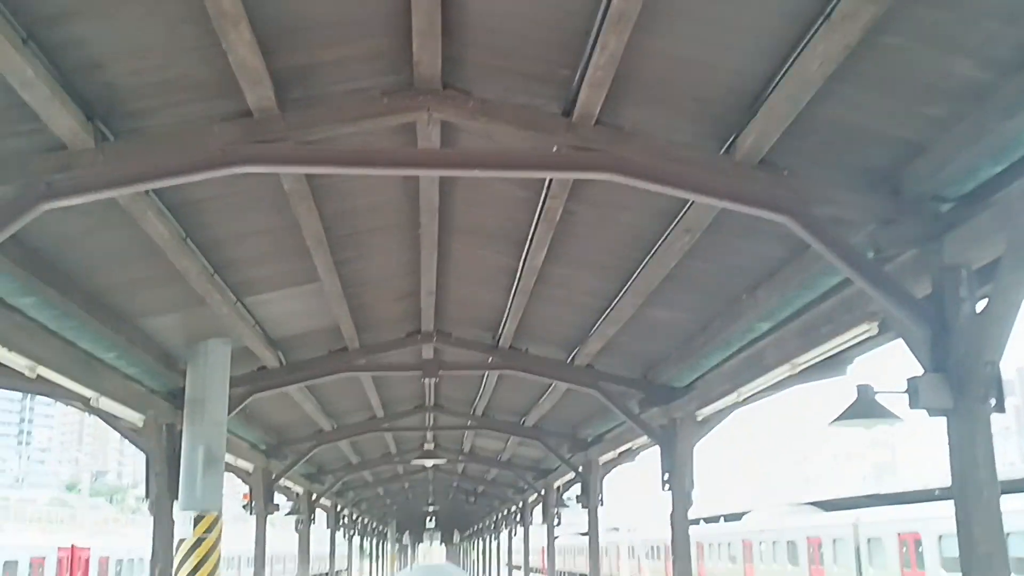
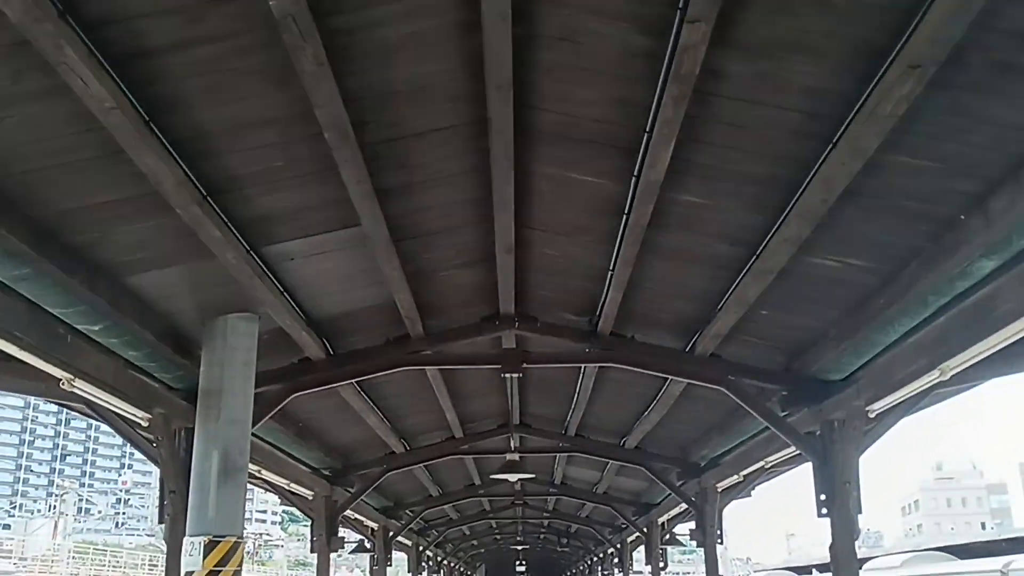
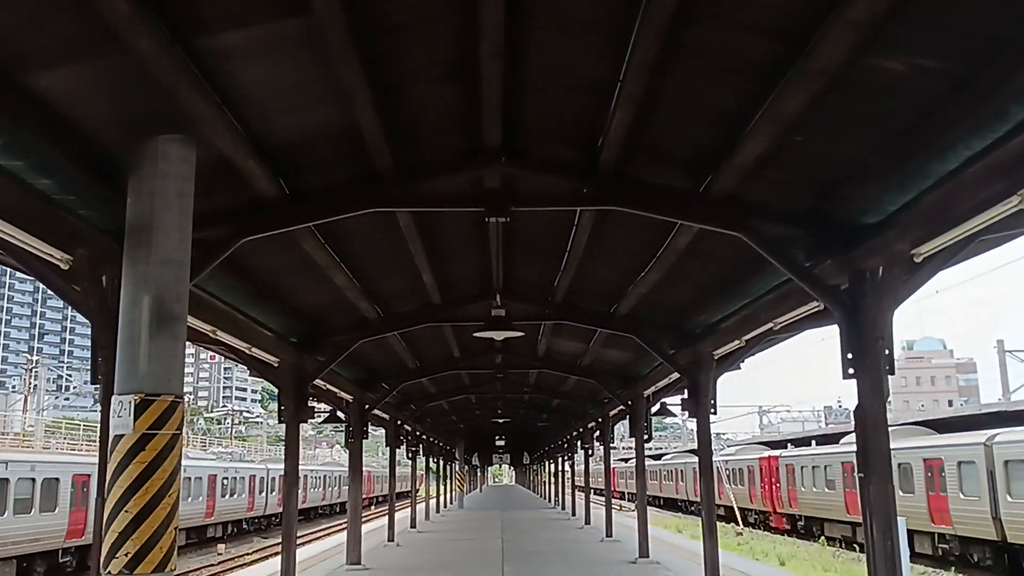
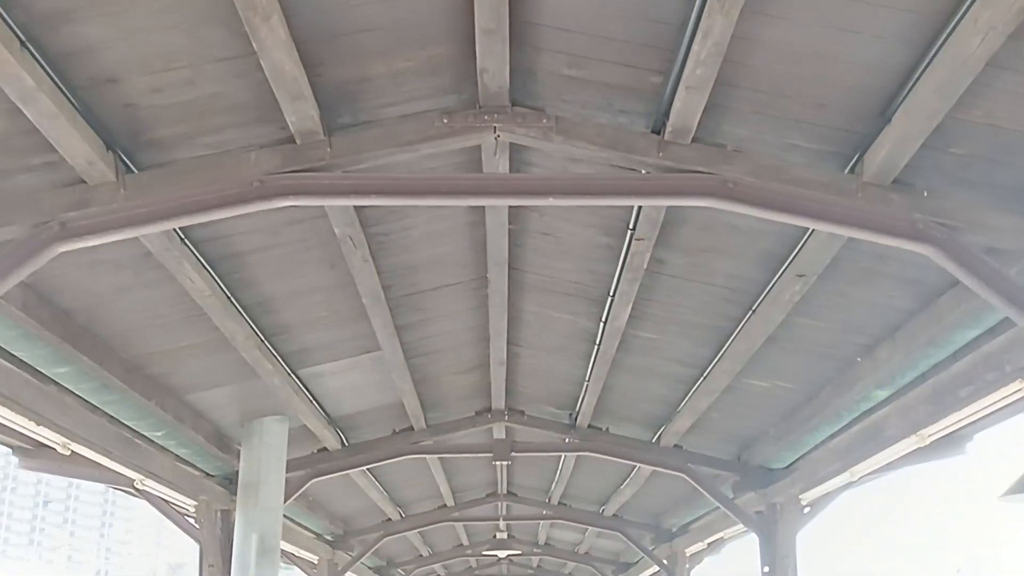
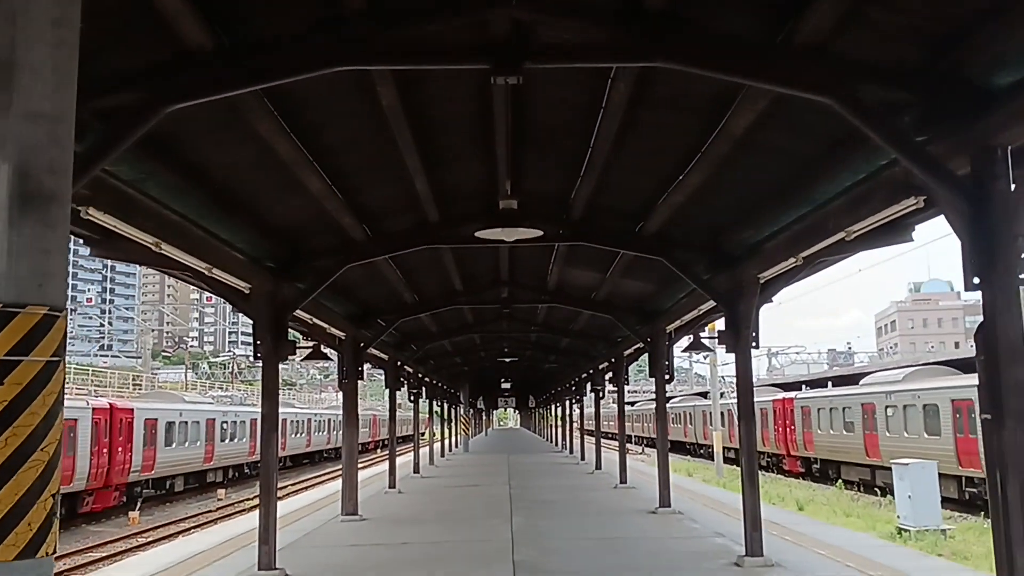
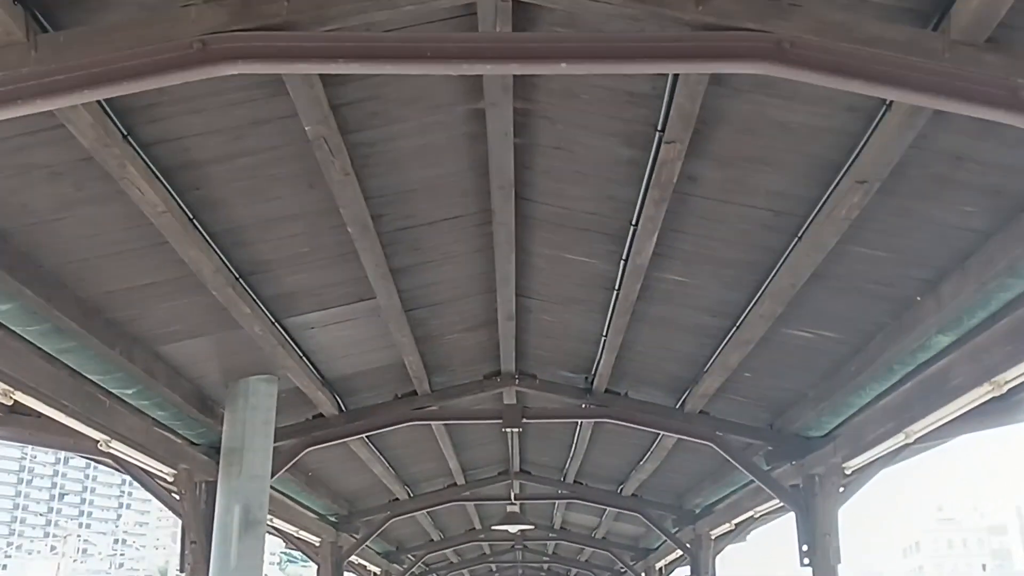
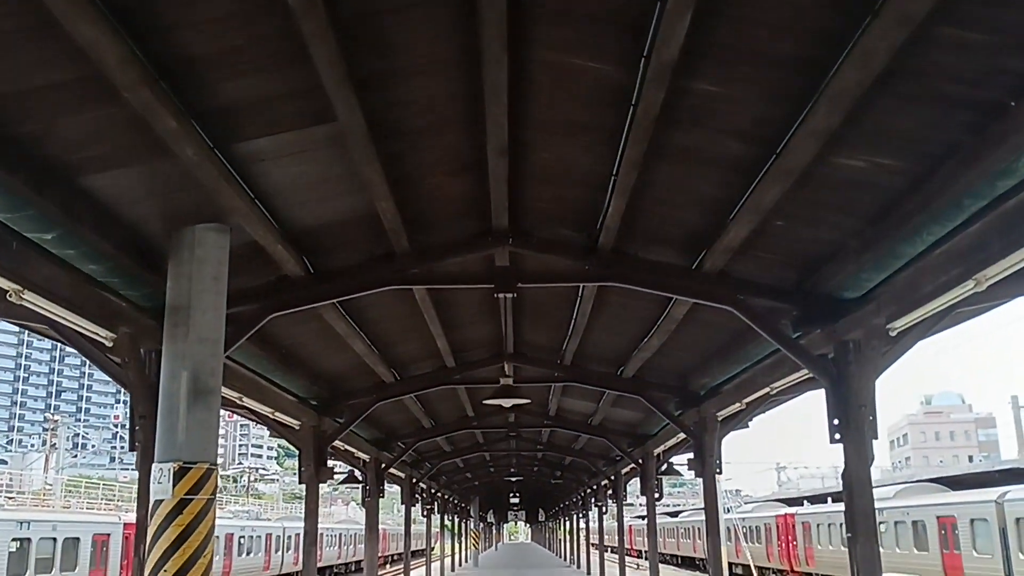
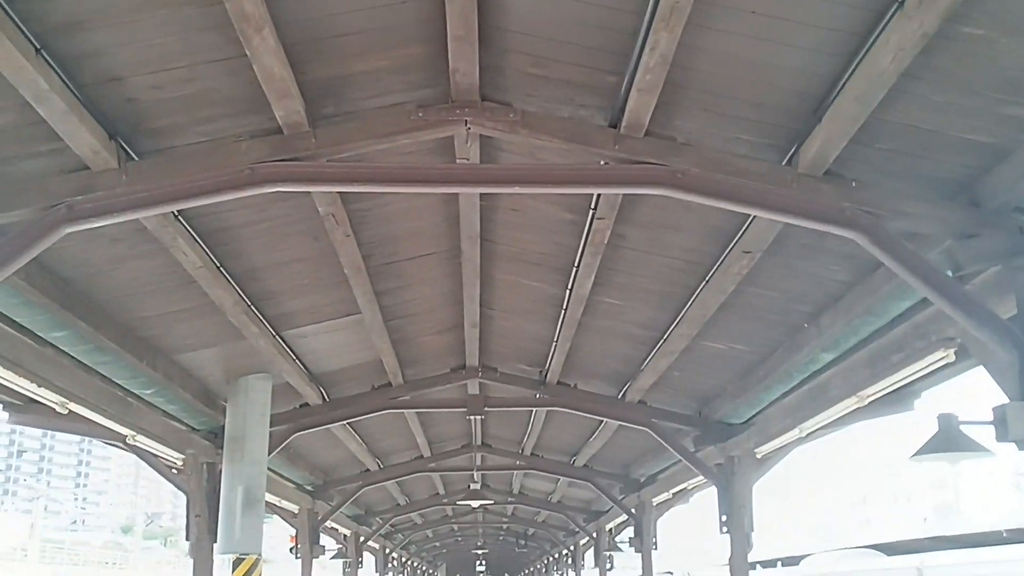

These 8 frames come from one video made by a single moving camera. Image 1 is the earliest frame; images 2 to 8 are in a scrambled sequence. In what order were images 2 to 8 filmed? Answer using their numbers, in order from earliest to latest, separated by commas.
8, 4, 6, 2, 7, 3, 5
